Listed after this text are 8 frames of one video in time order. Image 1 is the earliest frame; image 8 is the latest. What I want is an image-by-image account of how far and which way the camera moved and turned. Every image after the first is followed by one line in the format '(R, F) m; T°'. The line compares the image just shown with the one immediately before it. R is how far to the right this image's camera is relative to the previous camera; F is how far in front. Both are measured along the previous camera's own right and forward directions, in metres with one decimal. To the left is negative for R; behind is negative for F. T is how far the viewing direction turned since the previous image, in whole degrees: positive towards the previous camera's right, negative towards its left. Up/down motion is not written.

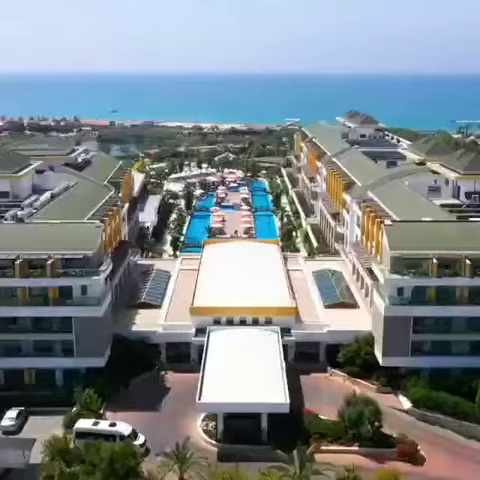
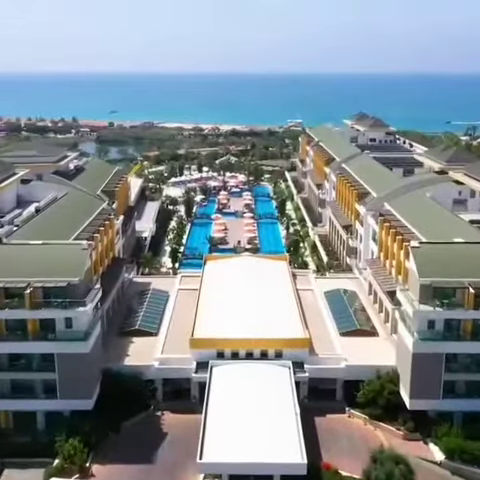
(-0.2, +4.9) m; 0°
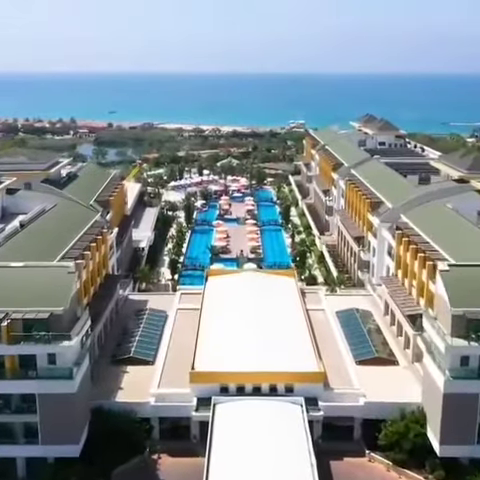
(-0.2, +4.1) m; 0°
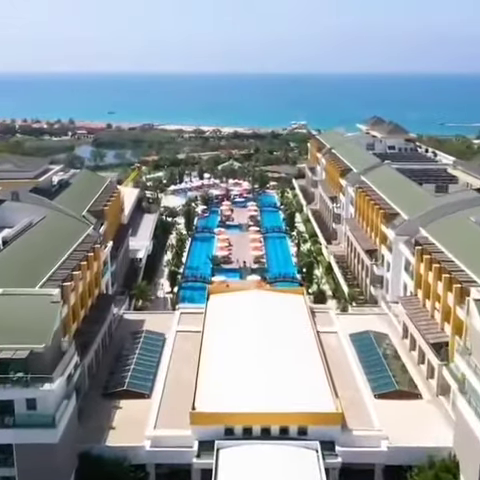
(-0.2, +3.9) m; 0°
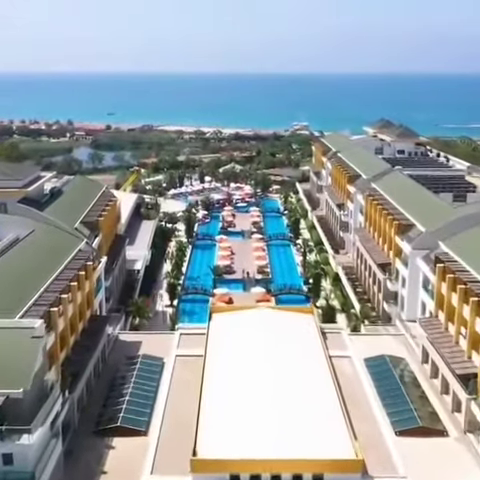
(-0.2, +3.4) m; 0°
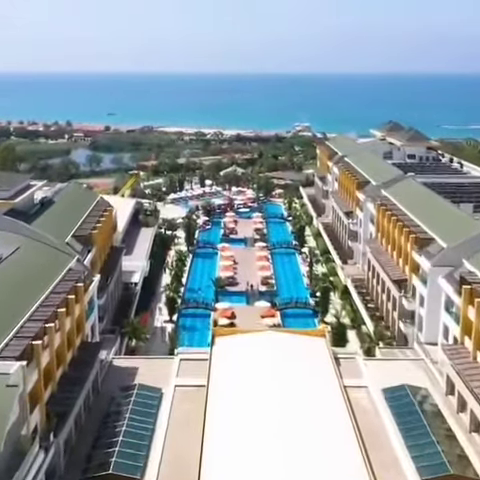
(-0.2, +3.6) m; 0°
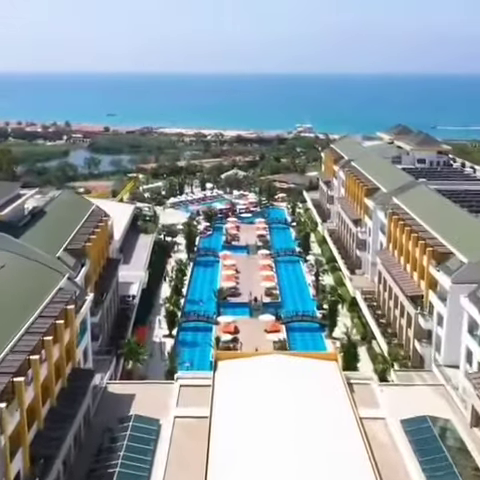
(-0.2, +3.0) m; 0°
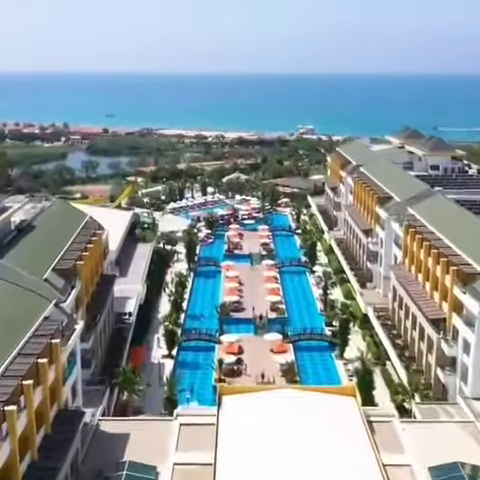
(-0.2, +3.7) m; 0°
